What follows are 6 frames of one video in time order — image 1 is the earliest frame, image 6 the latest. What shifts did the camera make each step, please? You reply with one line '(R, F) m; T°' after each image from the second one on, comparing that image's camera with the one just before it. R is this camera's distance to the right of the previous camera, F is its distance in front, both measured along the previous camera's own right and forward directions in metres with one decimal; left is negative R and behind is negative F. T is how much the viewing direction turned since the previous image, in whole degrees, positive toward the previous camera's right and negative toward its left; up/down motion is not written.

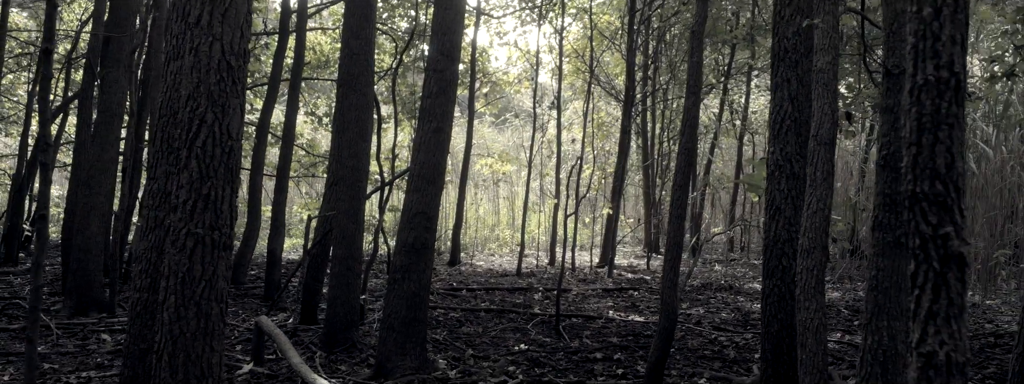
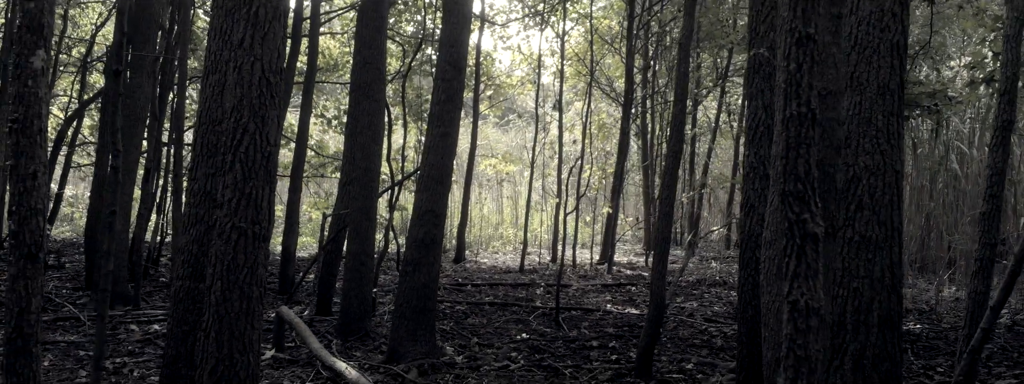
(0.0, -0.4) m; 0°
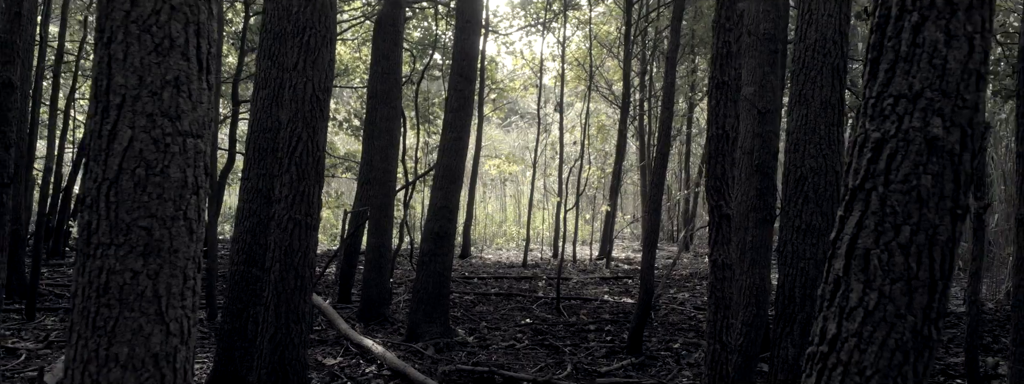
(0.0, -0.7) m; 0°
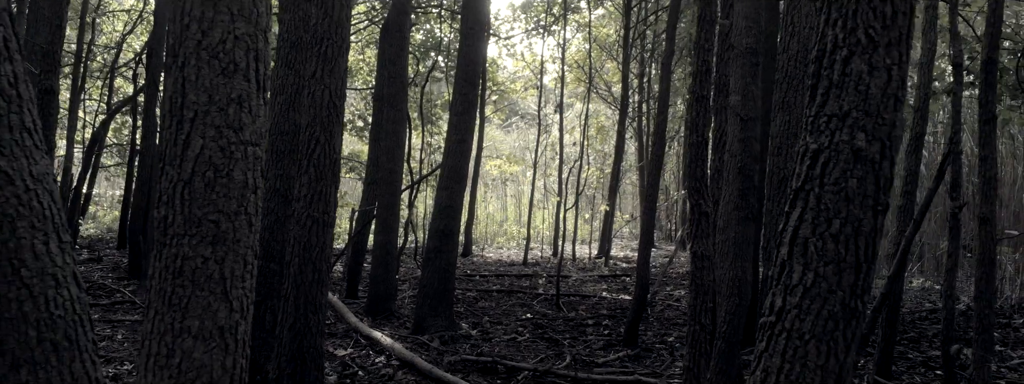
(0.0, -0.3) m; 0°
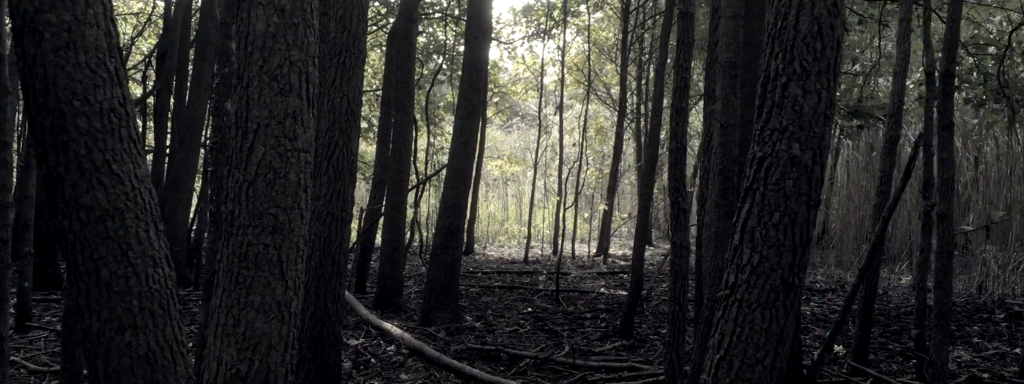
(0.0, -0.4) m; 0°
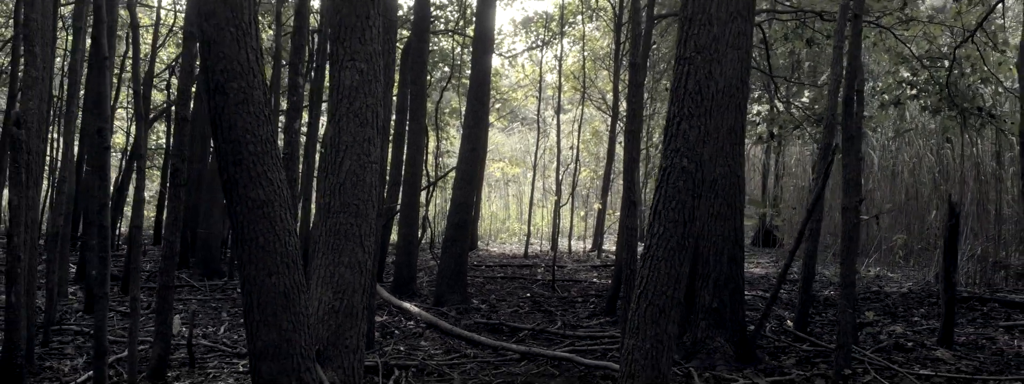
(0.0, -1.2) m; 0°
